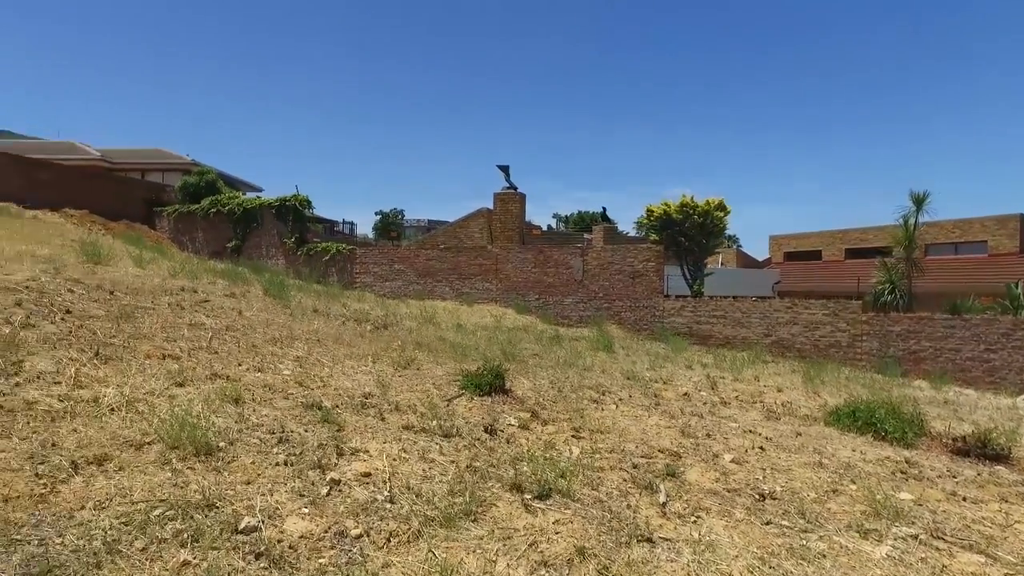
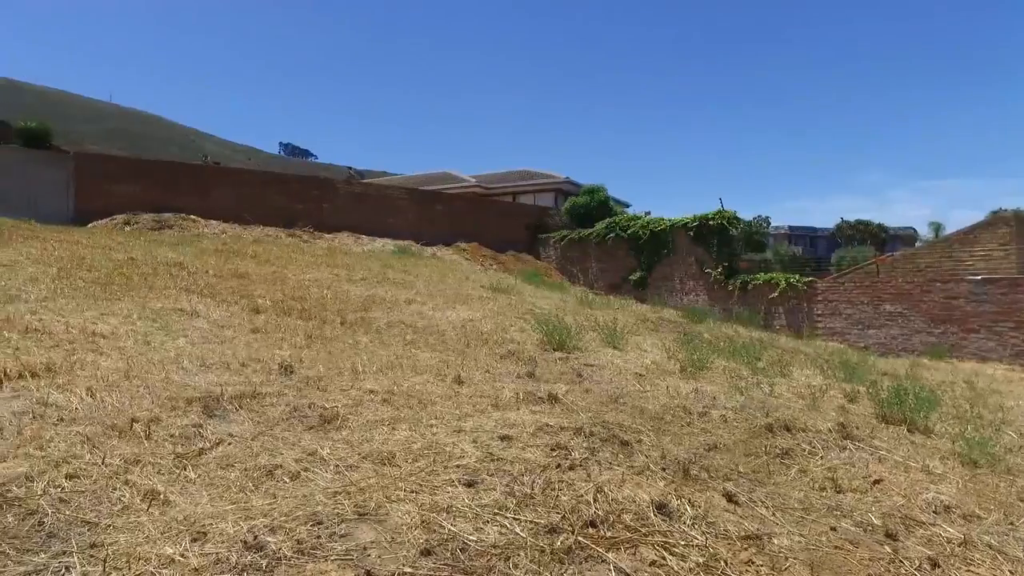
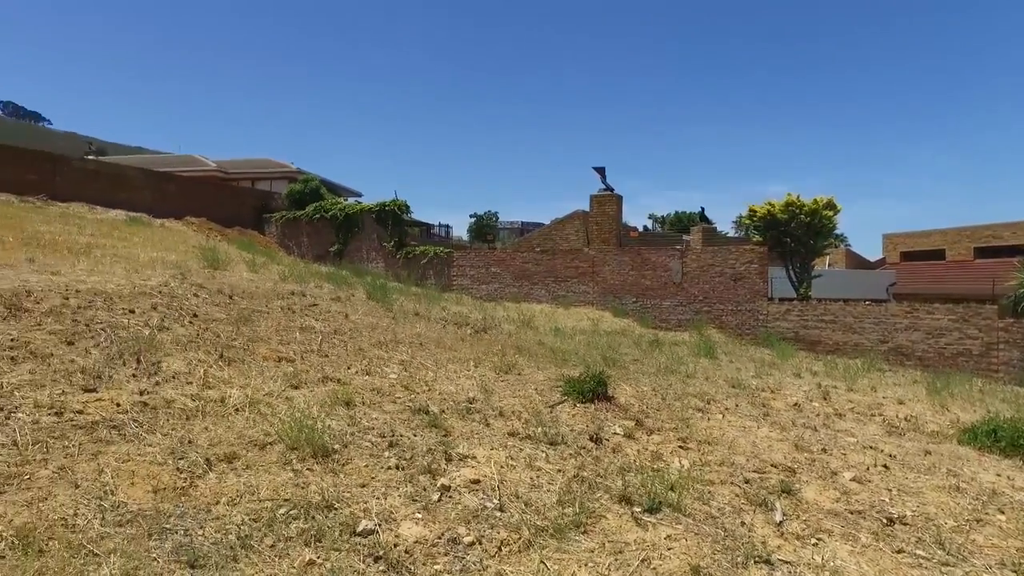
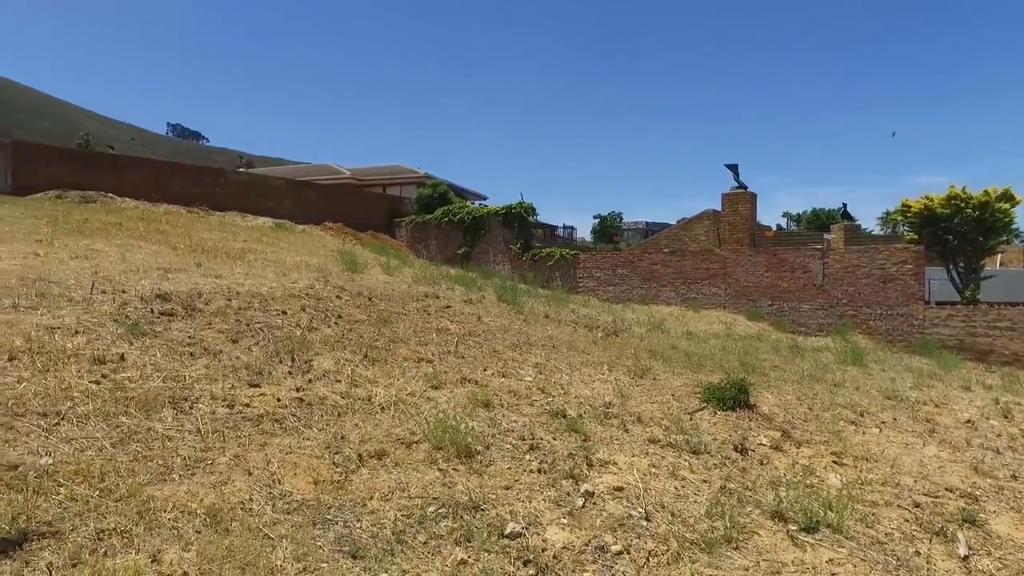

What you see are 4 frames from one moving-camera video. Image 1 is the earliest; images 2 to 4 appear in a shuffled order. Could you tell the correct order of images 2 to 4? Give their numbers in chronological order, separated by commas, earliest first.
3, 4, 2
